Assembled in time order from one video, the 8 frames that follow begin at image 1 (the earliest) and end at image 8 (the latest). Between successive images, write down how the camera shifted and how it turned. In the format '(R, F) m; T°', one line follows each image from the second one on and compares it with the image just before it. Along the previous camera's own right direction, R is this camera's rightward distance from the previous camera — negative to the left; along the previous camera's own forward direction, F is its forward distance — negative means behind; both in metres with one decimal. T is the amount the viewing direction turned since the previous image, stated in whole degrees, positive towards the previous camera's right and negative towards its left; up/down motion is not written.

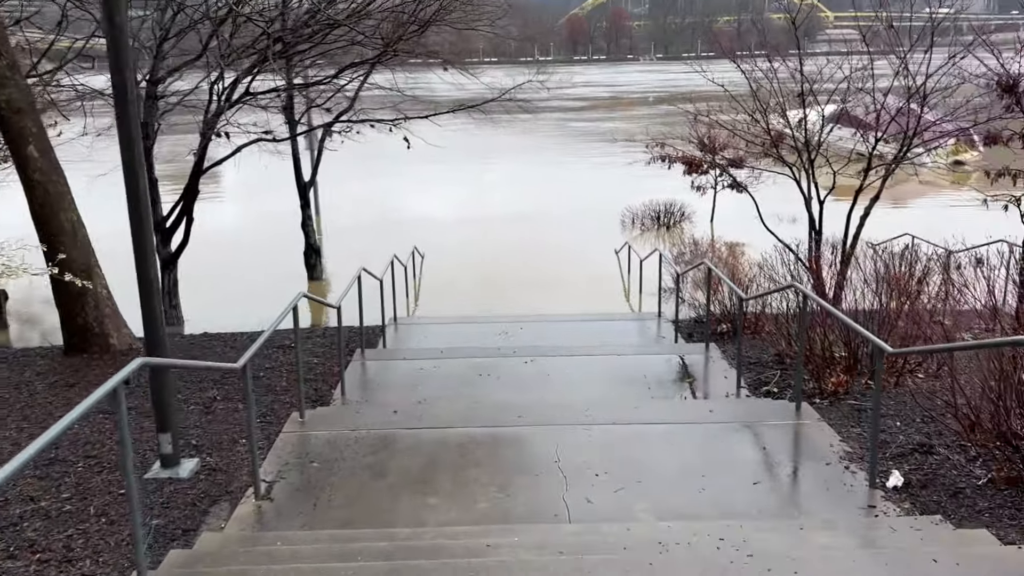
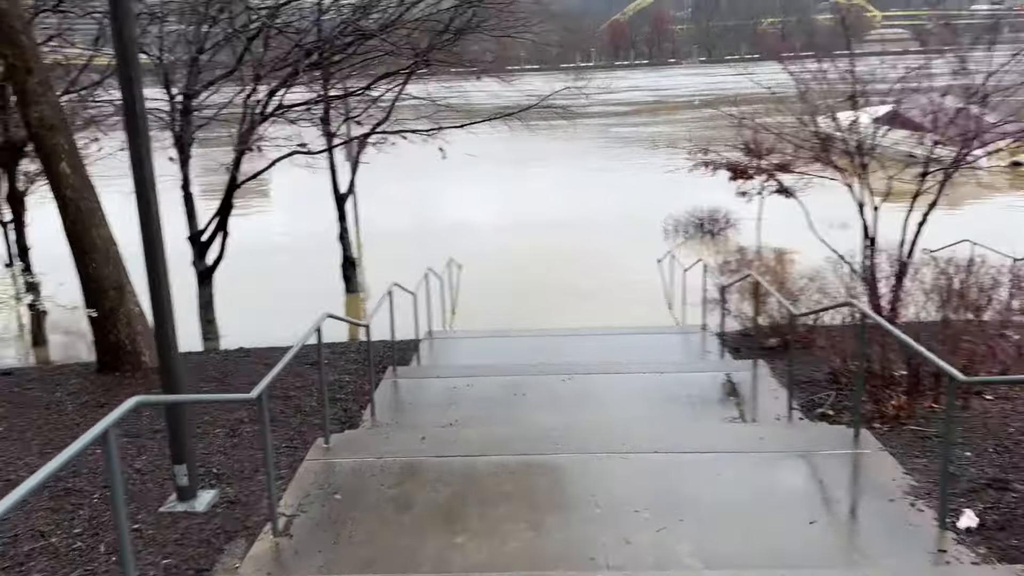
(+0.1, +0.3) m; -3°
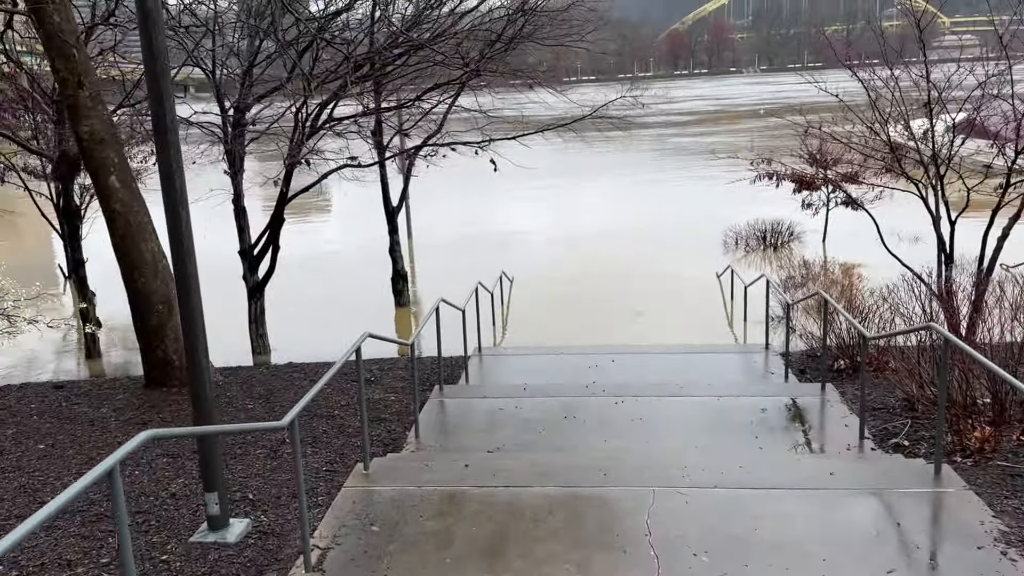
(0.0, +0.3) m; -4°
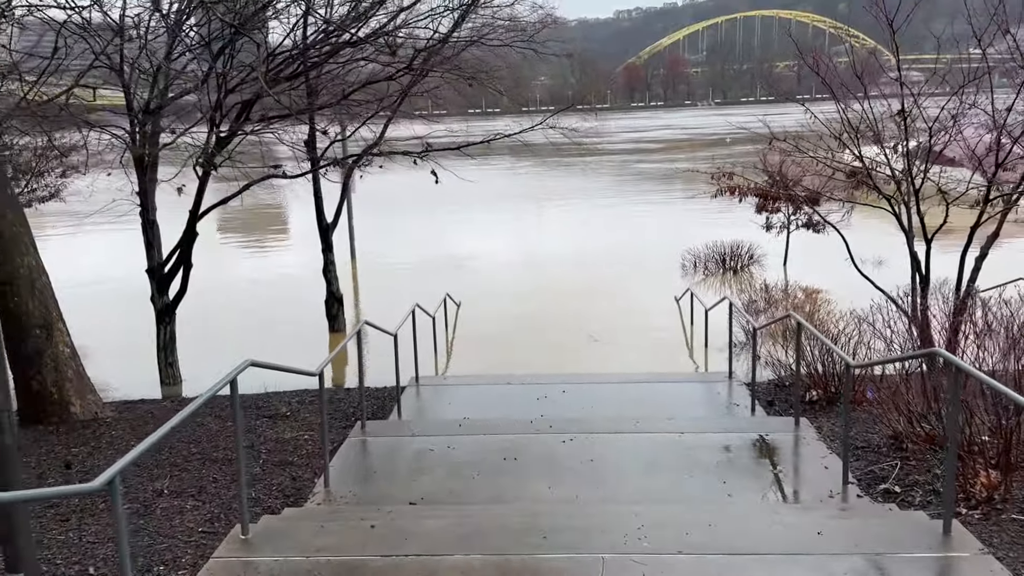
(+0.2, +0.9) m; +3°
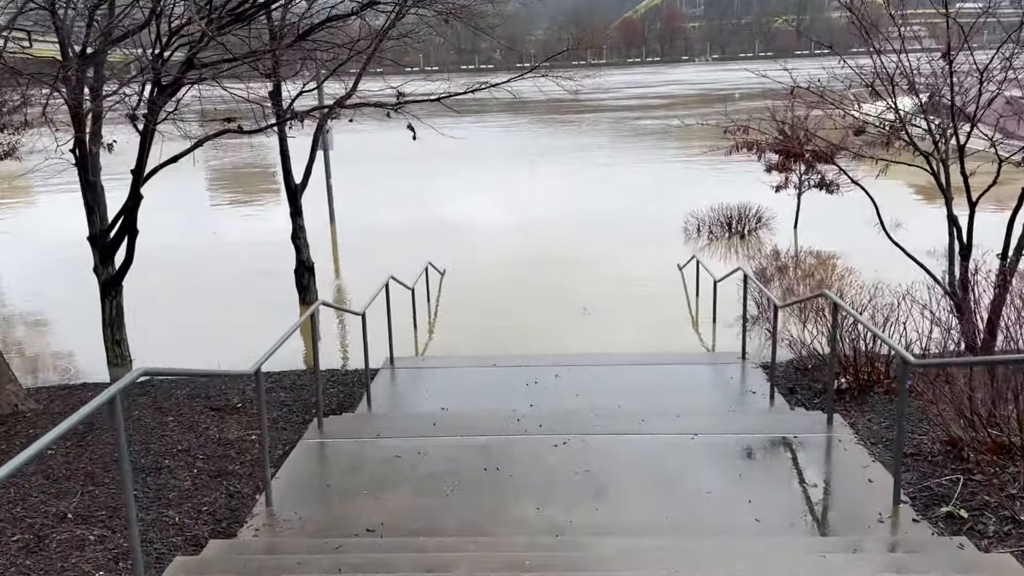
(+0.1, +0.9) m; 0°
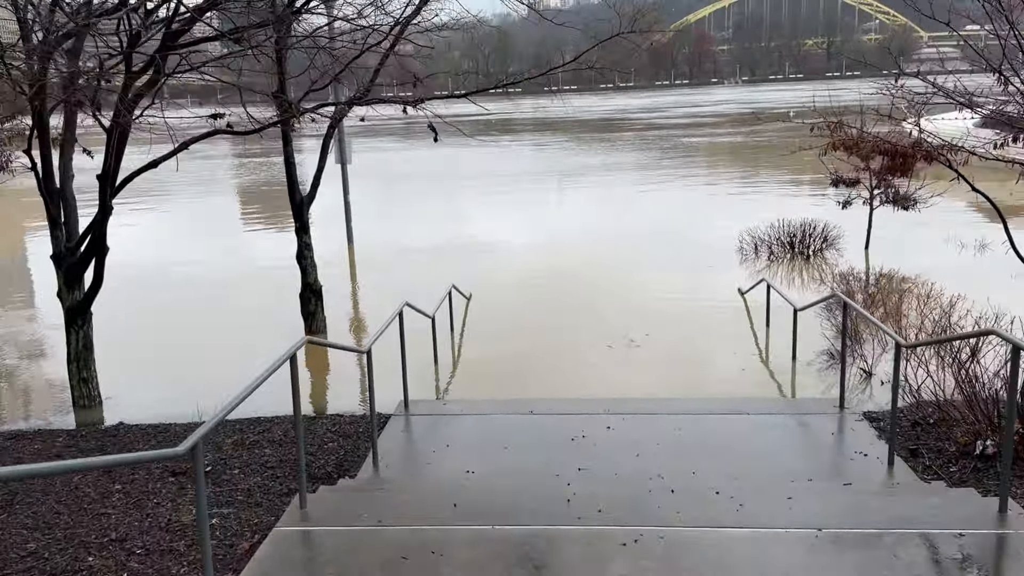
(-0.1, +1.3) m; -2°
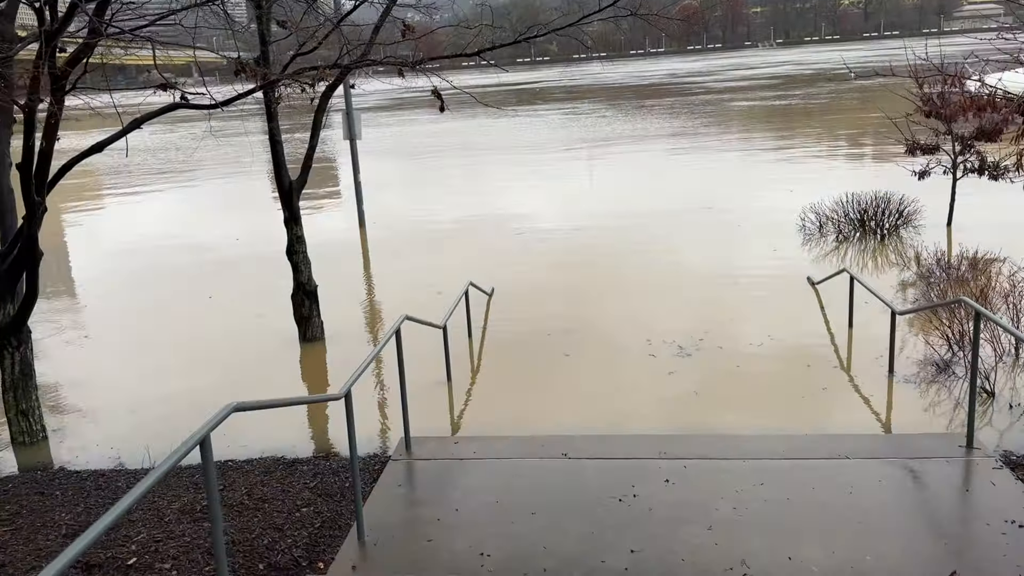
(0.0, +1.3) m; -2°
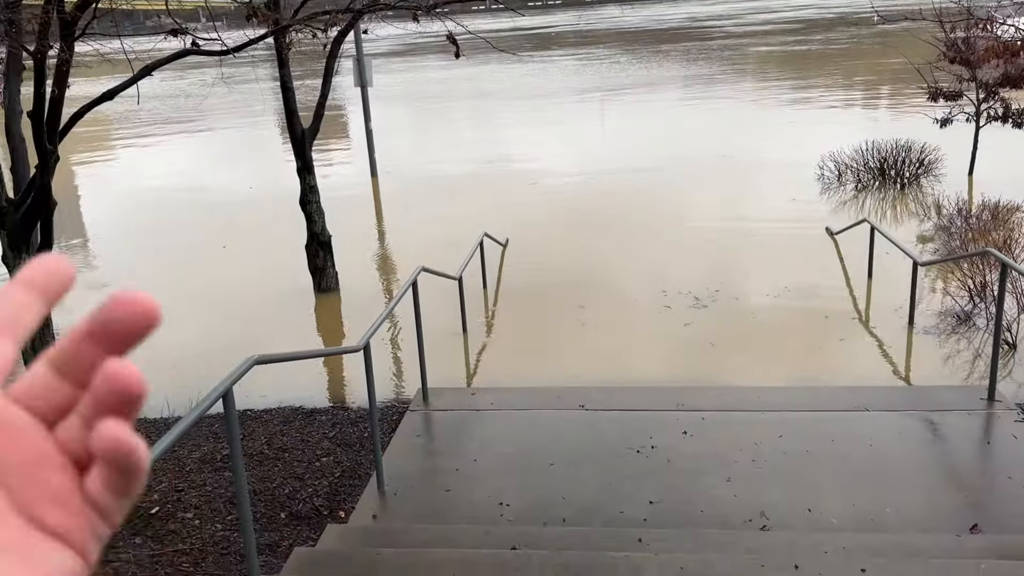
(0.0, 0.0) m; -1°
